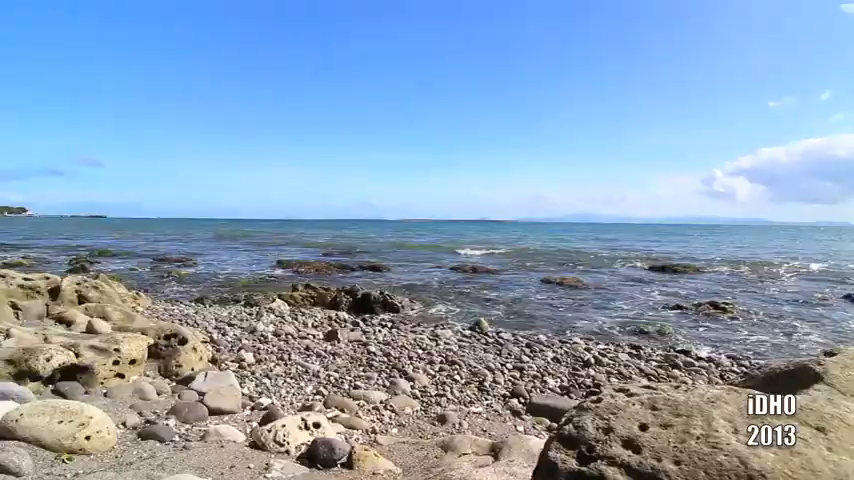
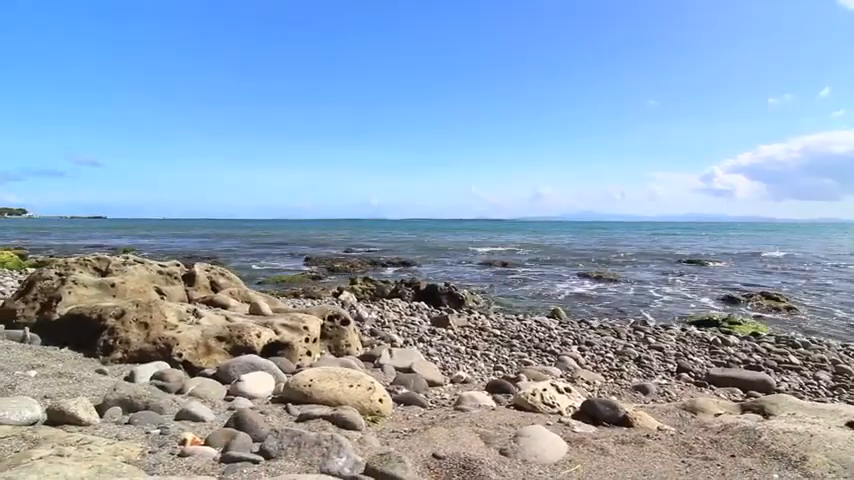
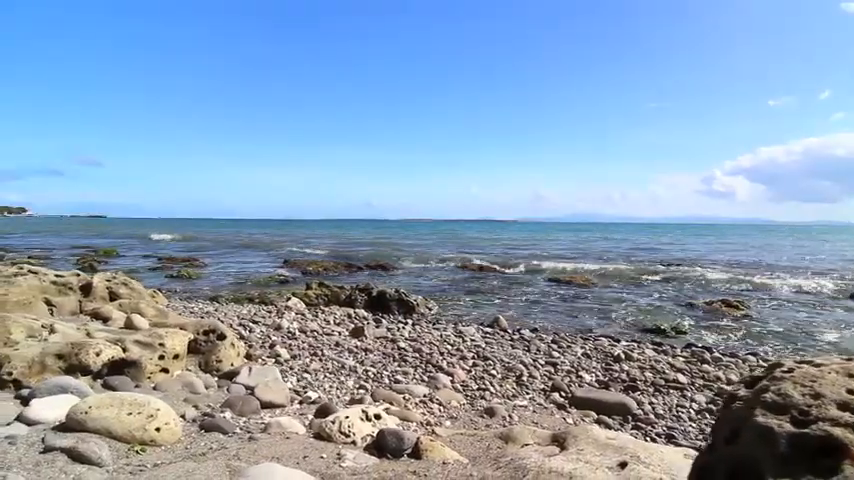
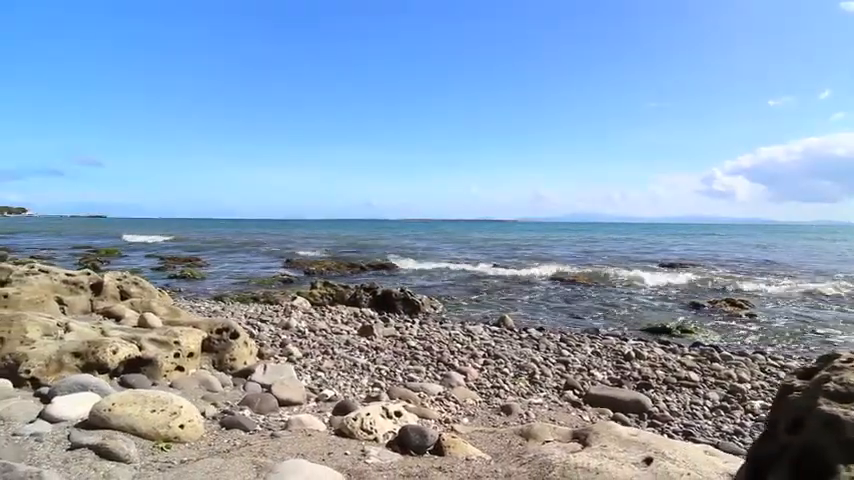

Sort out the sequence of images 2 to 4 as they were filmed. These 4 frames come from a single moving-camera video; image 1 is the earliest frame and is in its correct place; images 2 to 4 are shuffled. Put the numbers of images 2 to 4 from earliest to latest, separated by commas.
3, 4, 2
